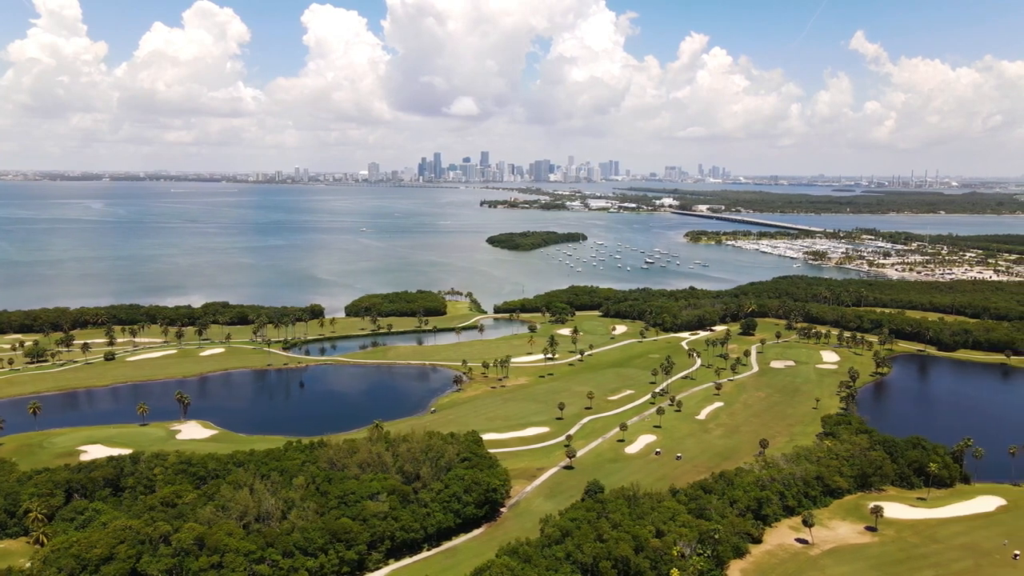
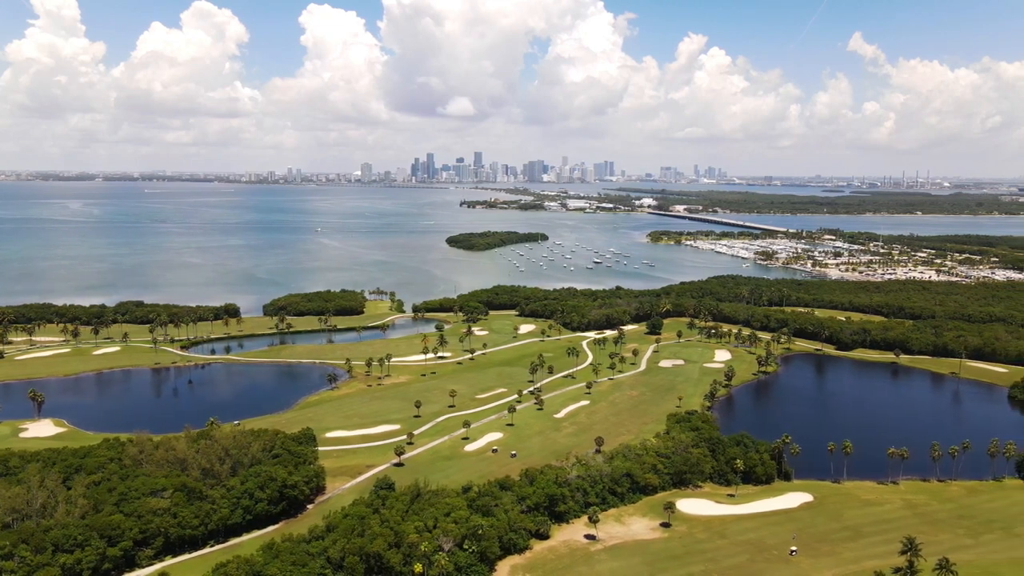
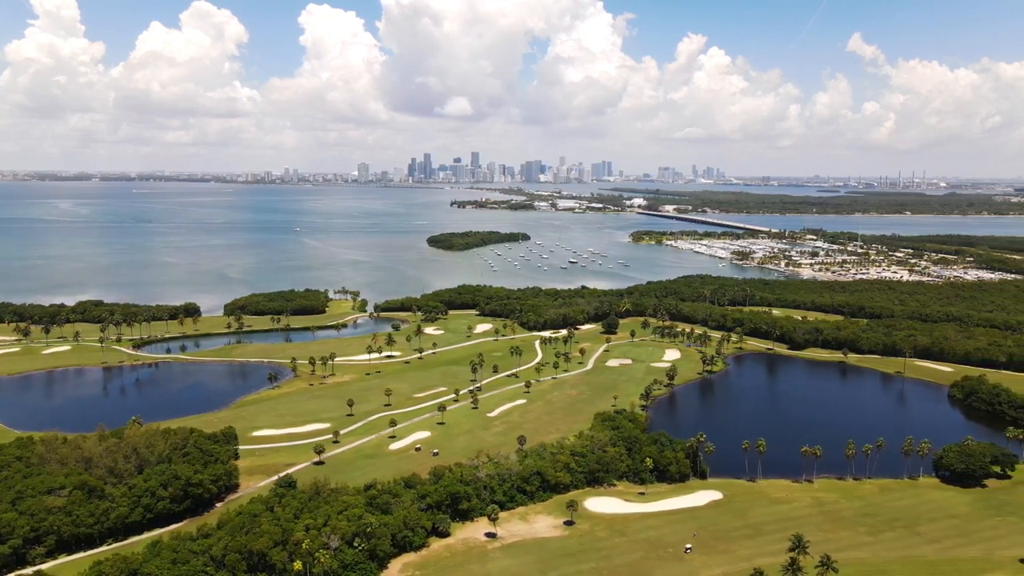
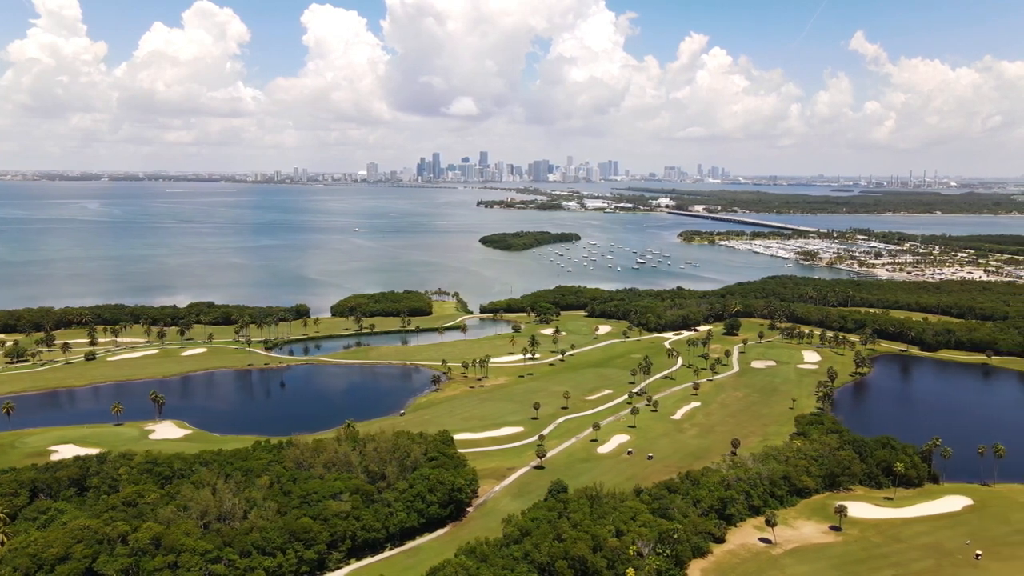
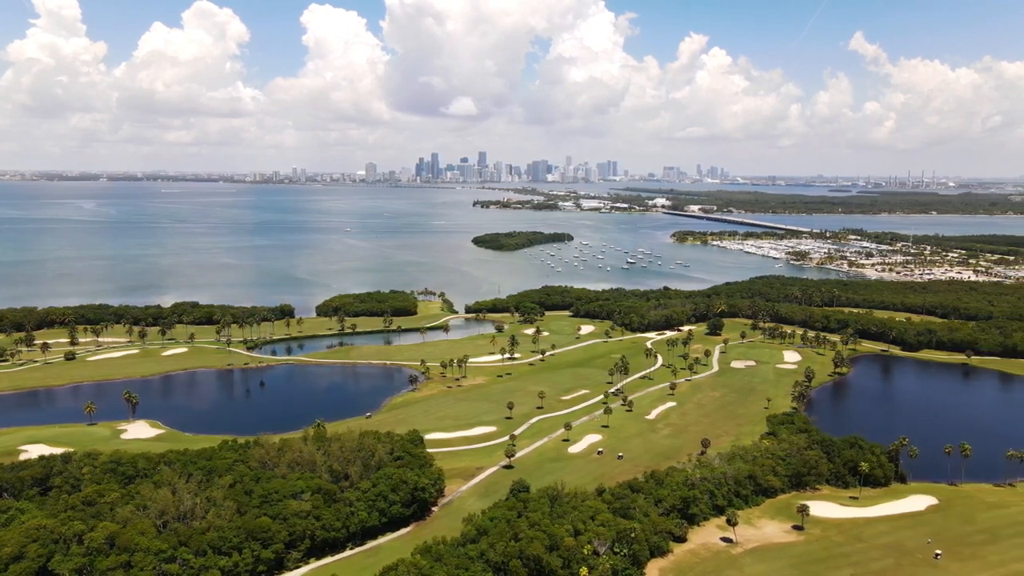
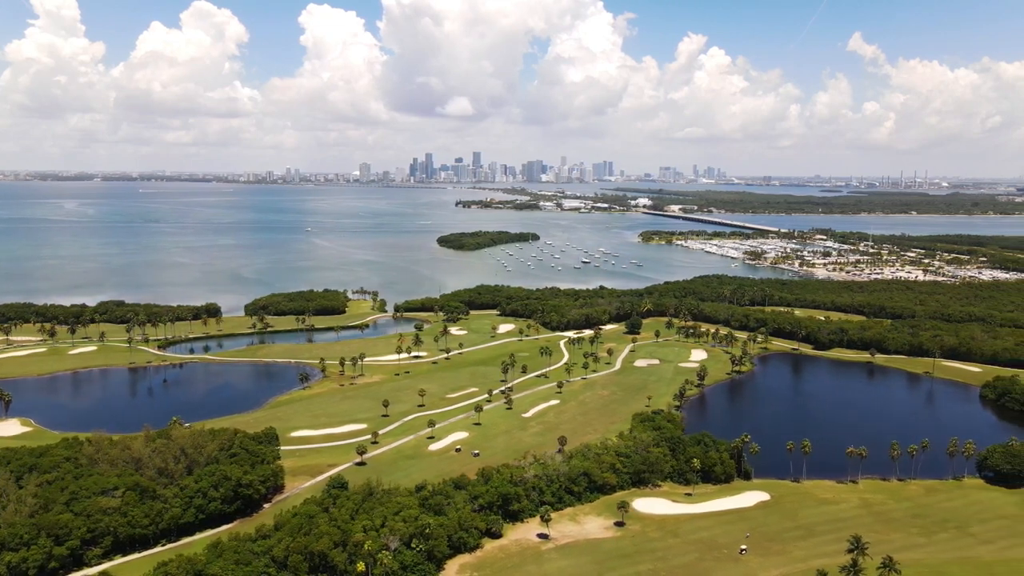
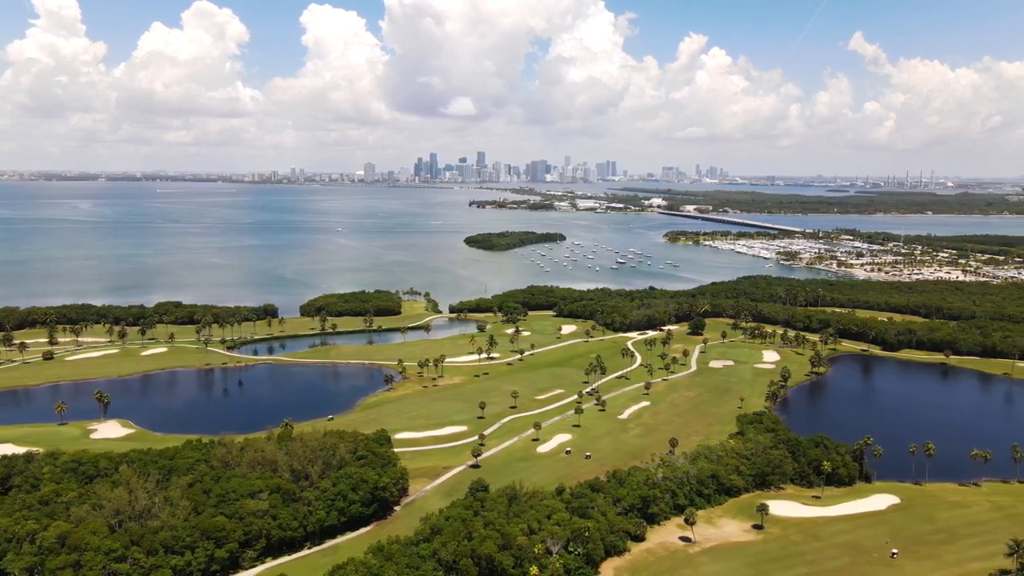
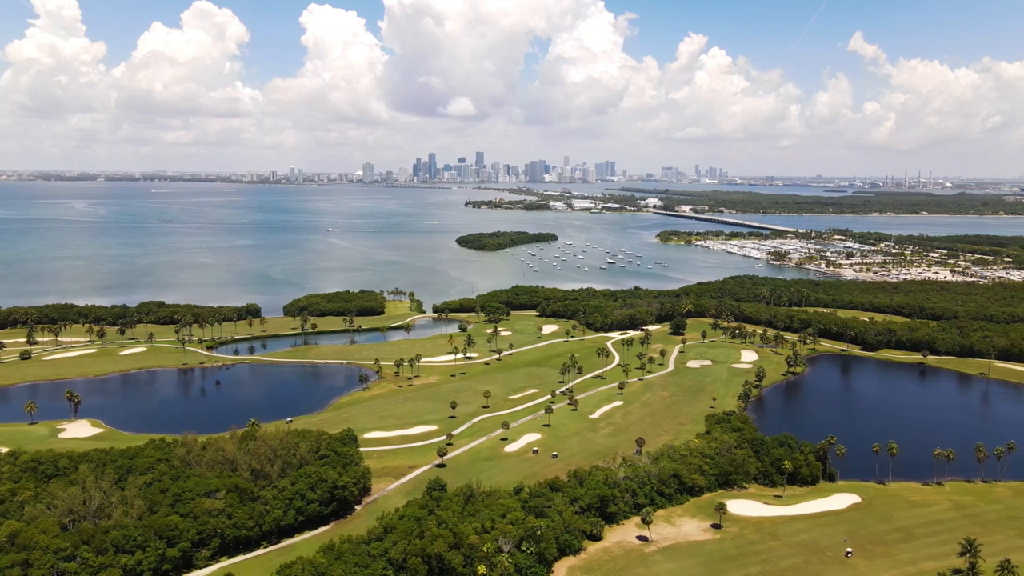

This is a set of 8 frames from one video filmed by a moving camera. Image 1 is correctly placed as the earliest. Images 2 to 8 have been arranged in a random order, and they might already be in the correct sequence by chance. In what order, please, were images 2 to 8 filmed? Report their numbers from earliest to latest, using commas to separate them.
4, 5, 7, 8, 2, 6, 3
